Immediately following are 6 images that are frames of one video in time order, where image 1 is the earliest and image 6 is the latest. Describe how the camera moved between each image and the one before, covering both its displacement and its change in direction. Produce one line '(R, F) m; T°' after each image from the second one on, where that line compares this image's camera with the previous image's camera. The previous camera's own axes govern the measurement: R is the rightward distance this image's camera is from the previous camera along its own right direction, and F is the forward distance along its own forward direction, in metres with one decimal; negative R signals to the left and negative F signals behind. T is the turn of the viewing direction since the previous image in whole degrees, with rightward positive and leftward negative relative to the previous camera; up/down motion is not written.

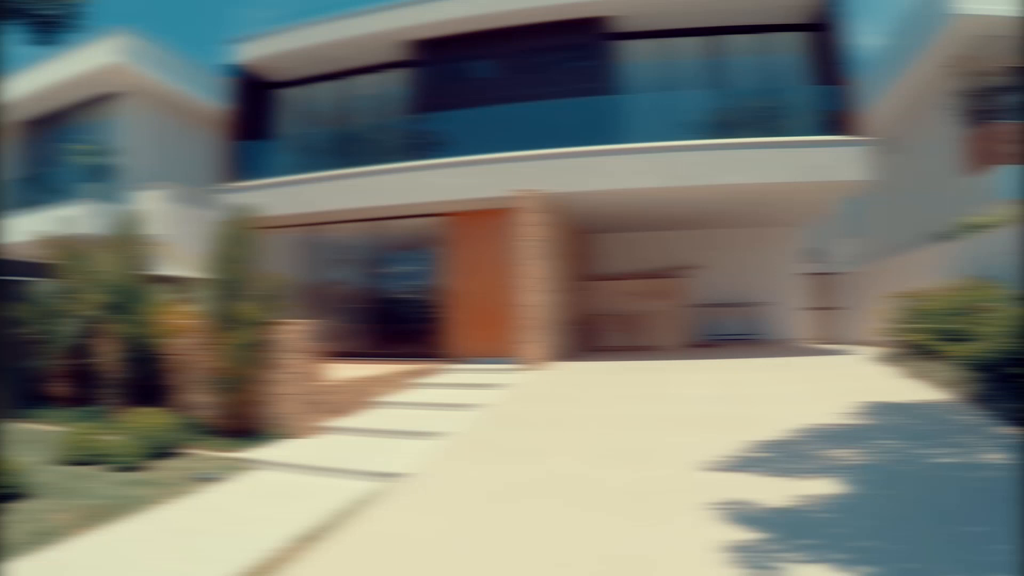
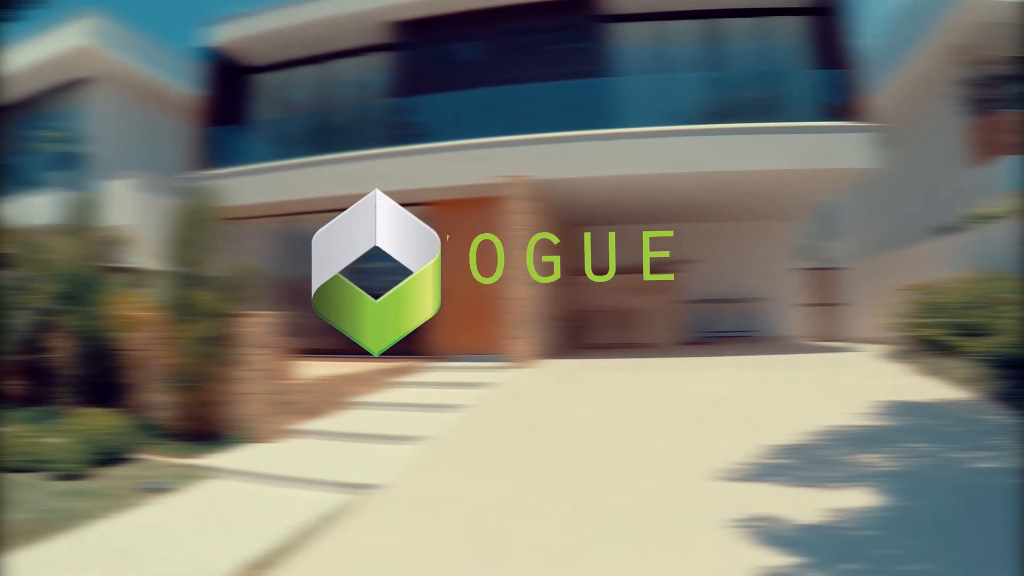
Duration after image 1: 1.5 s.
(0.0, +0.5) m; +1°
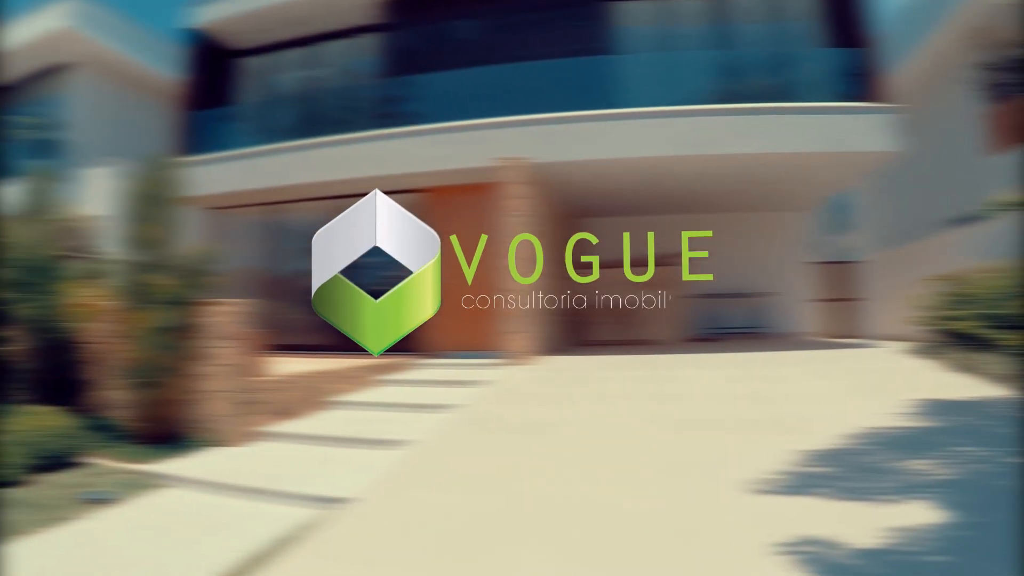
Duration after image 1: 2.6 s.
(0.0, +0.6) m; 0°
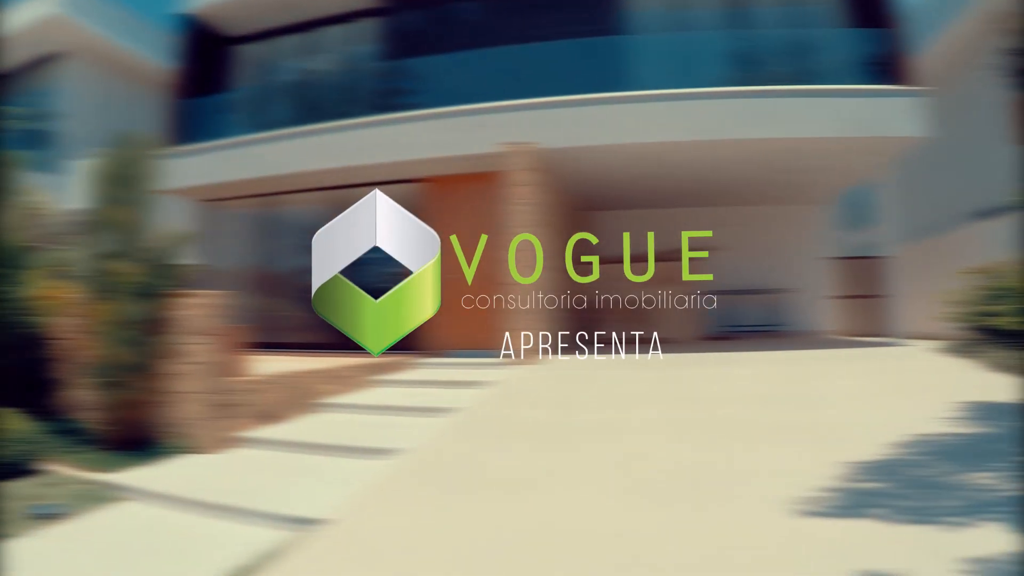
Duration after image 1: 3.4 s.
(0.0, +0.5) m; -1°
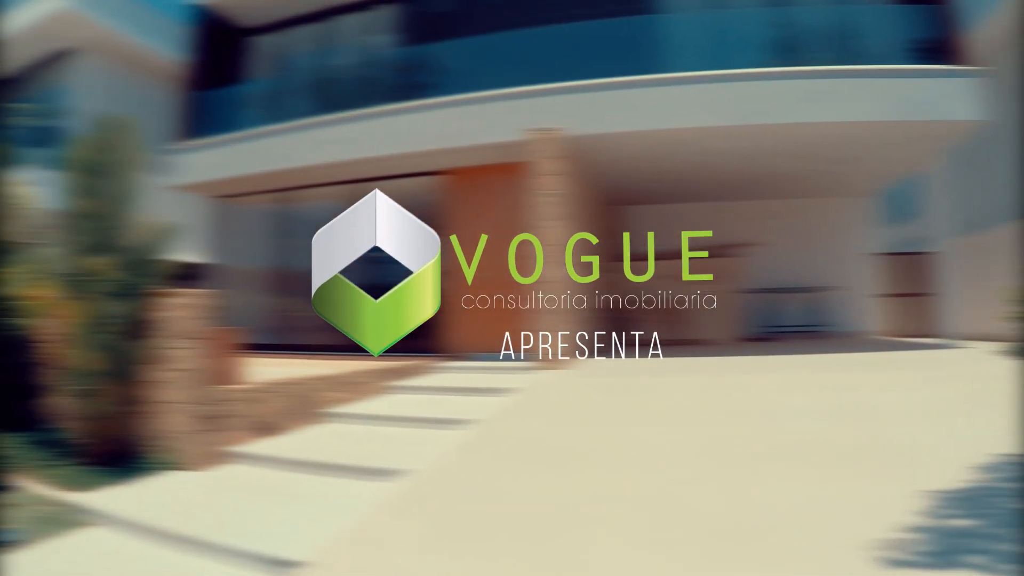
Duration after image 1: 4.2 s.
(0.0, +0.5) m; -2°
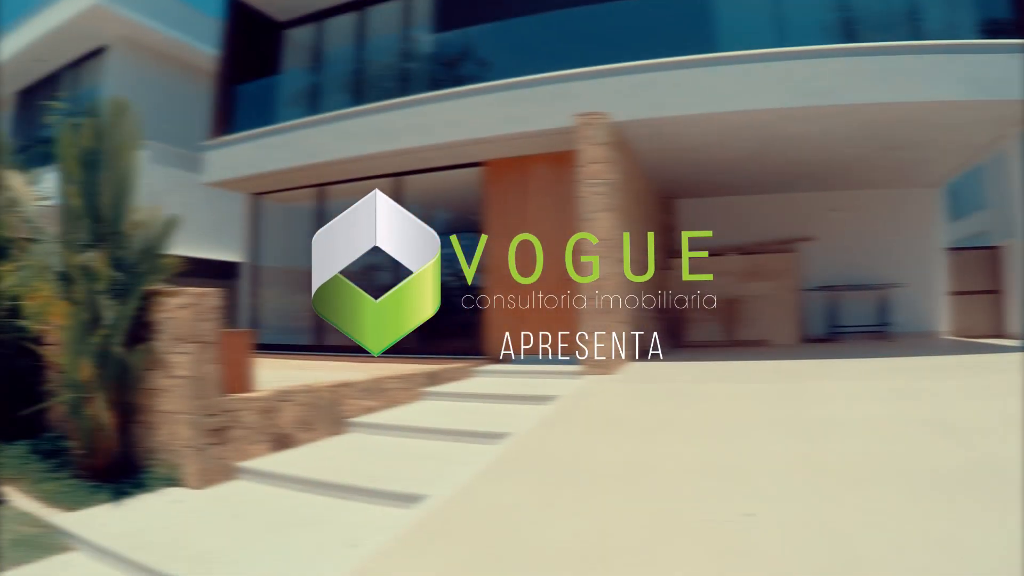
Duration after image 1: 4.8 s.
(0.0, +0.4) m; -4°
